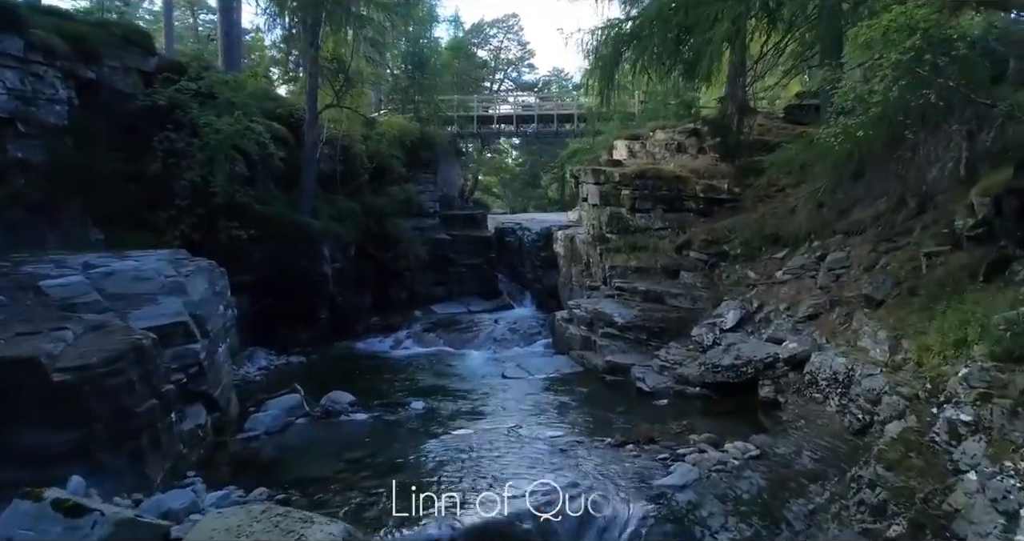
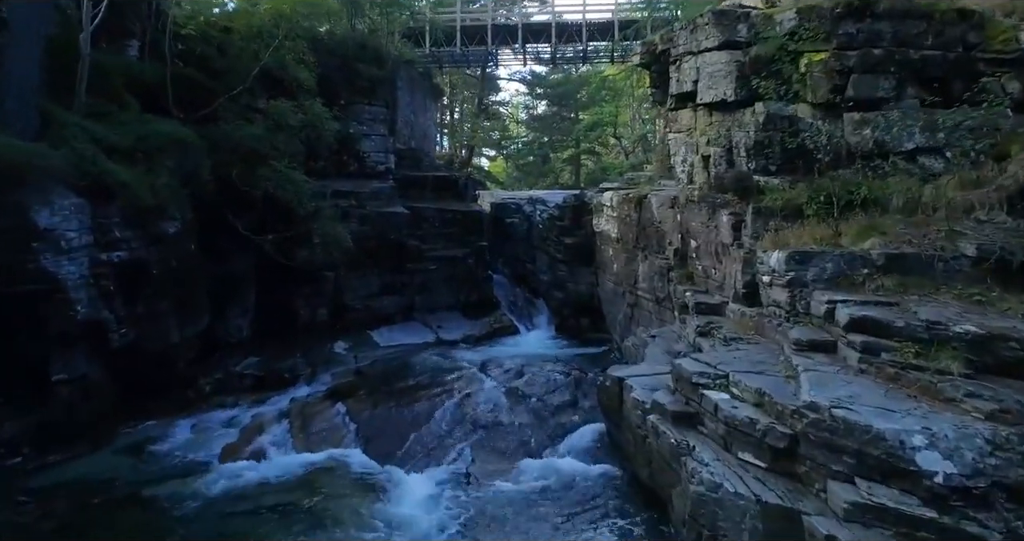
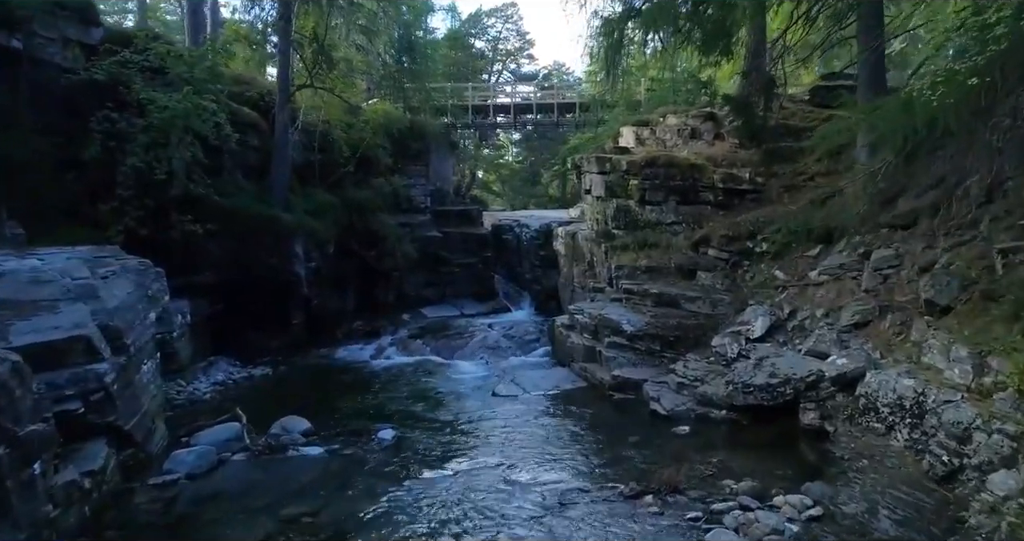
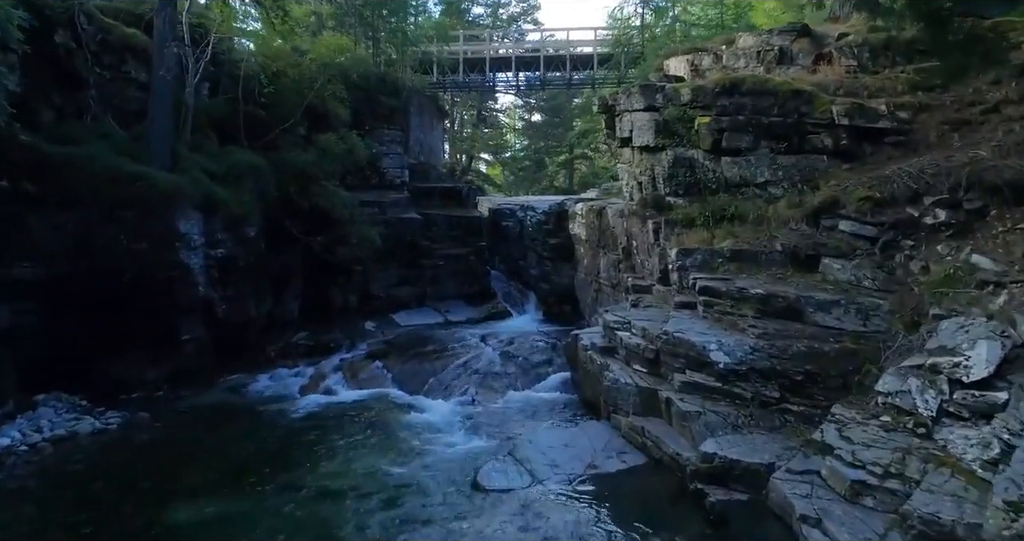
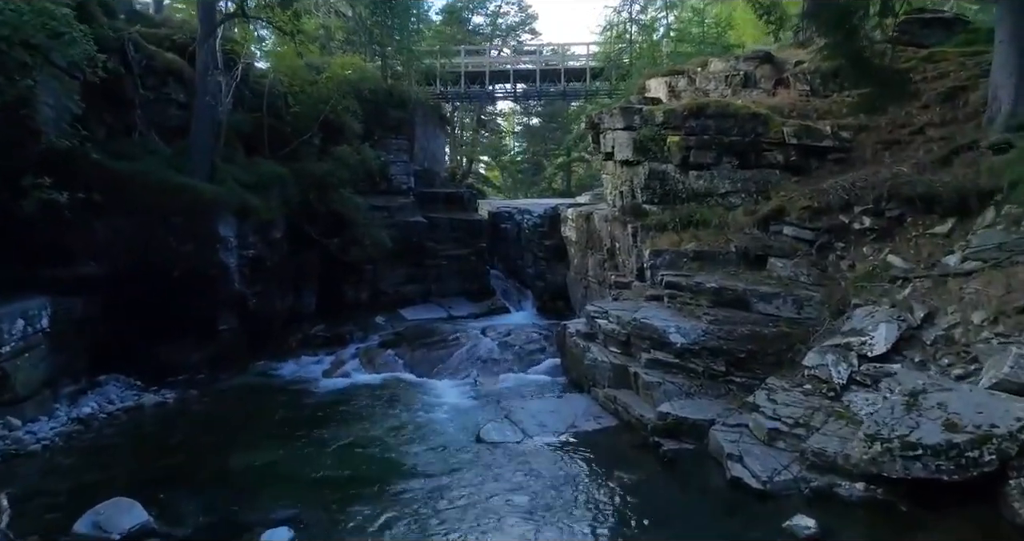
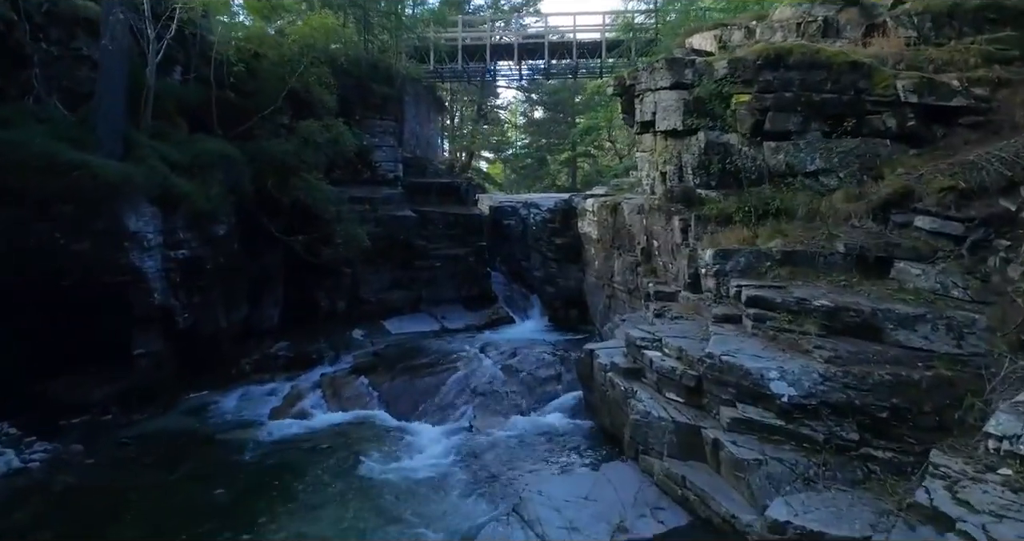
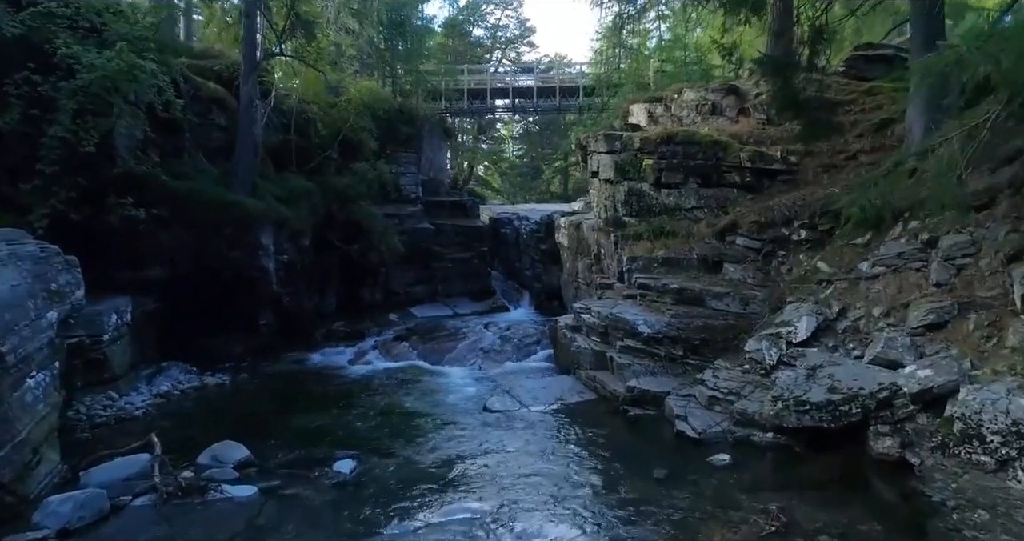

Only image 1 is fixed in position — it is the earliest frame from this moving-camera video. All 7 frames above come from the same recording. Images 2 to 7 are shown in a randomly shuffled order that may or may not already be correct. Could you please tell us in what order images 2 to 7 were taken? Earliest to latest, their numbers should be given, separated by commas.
3, 7, 5, 4, 6, 2
